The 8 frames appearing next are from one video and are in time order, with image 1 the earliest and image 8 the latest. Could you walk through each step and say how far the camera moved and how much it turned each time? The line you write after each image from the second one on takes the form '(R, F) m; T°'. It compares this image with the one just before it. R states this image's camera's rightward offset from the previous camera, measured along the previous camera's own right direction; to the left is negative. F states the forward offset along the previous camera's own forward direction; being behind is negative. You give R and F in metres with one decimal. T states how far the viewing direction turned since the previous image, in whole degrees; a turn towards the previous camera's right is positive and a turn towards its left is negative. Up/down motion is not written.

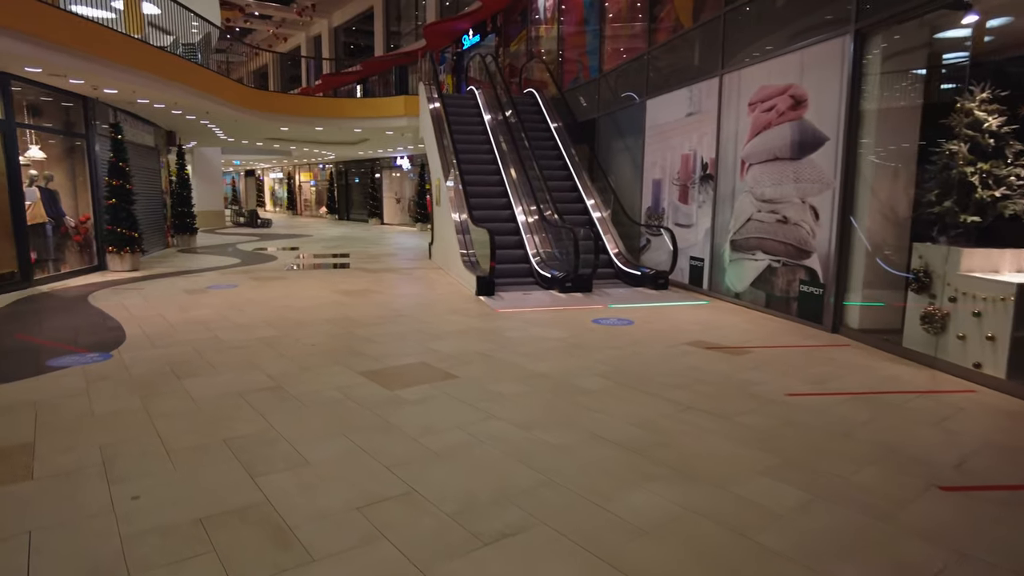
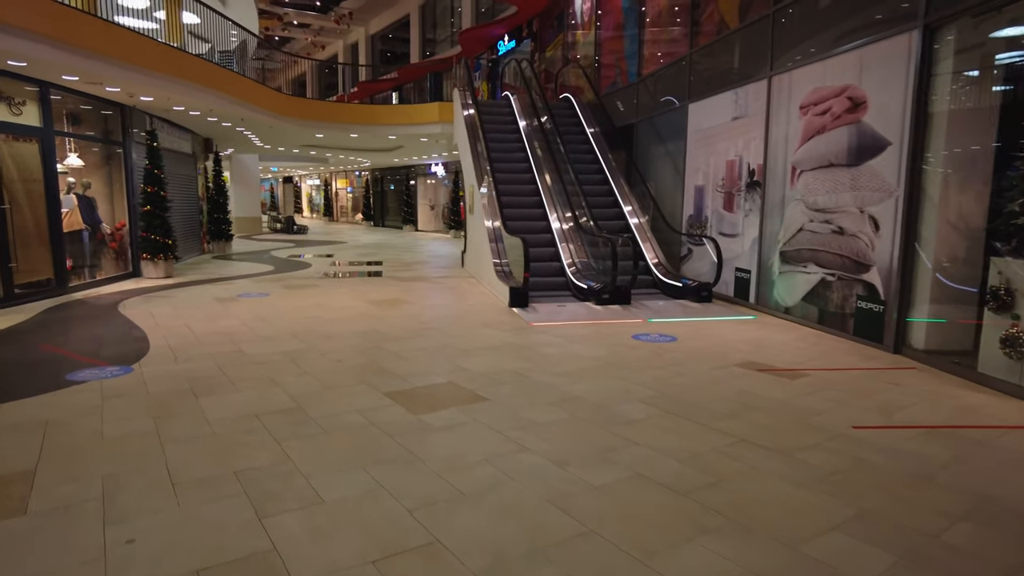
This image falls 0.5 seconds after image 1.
(0.0, +0.3) m; -3°
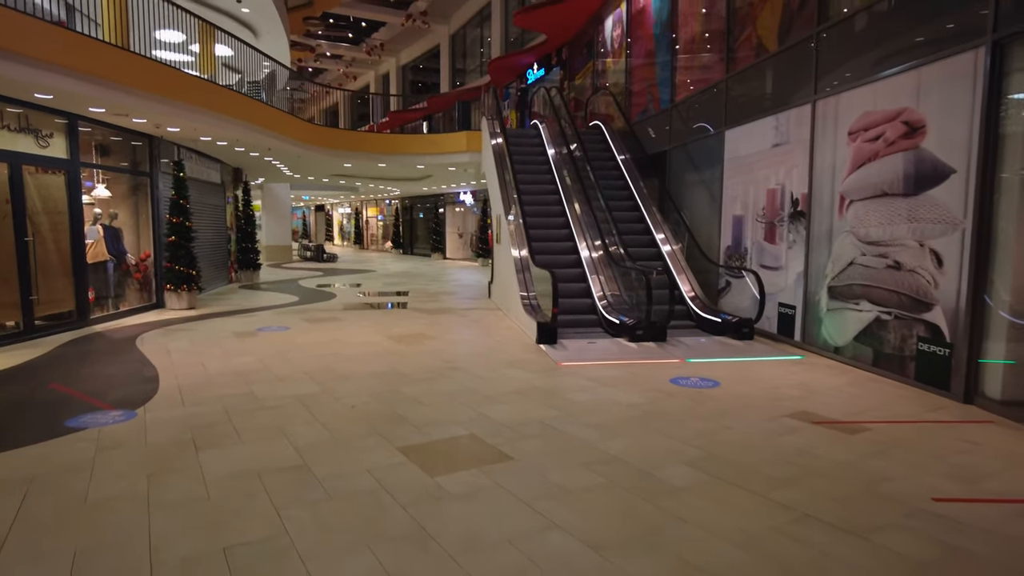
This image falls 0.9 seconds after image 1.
(0.0, +0.3) m; -3°
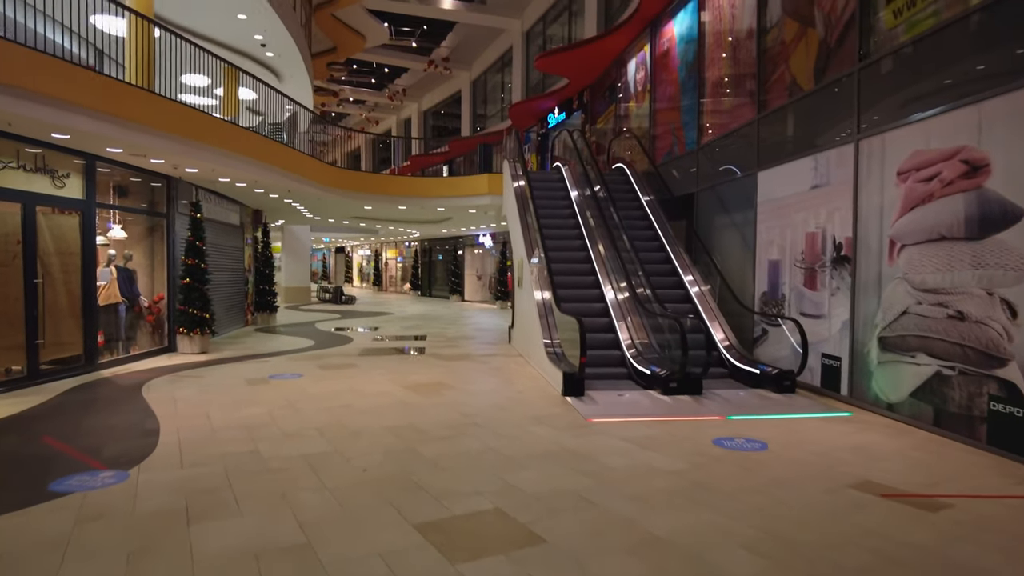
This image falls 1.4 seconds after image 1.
(-0.1, +0.4) m; -2°
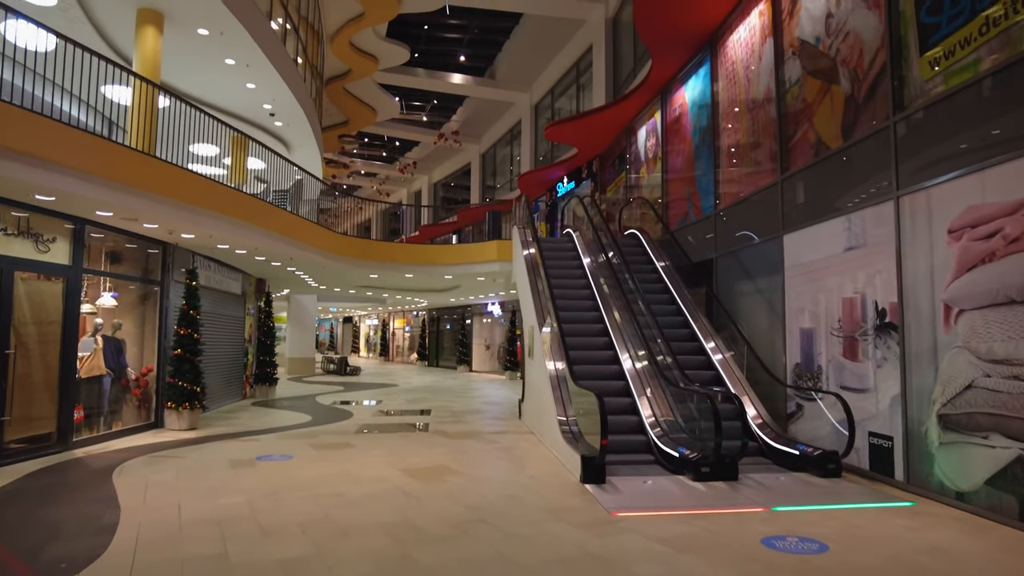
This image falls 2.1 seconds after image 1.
(0.0, +0.5) m; -1°
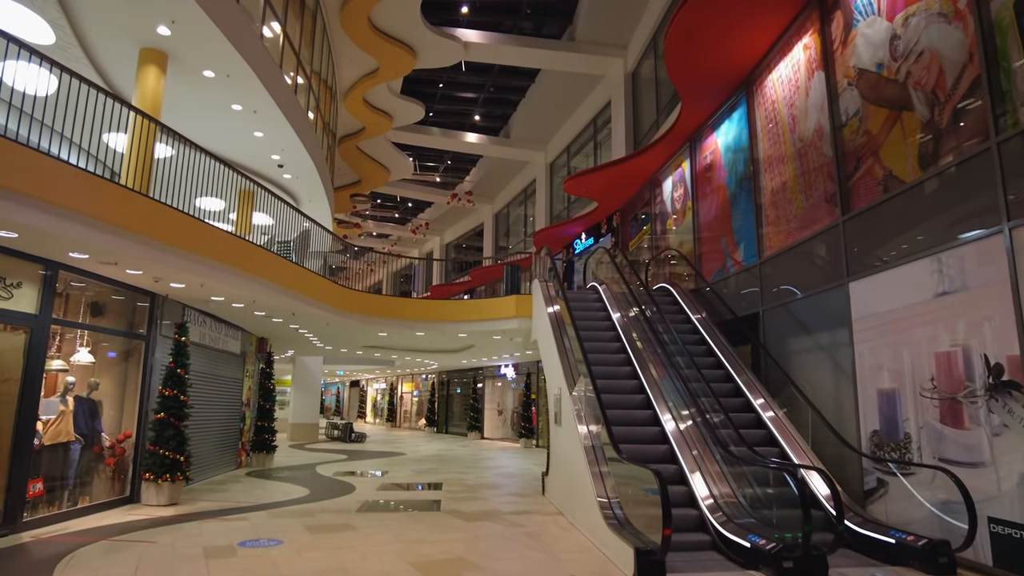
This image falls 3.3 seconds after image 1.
(-0.2, +0.9) m; -1°
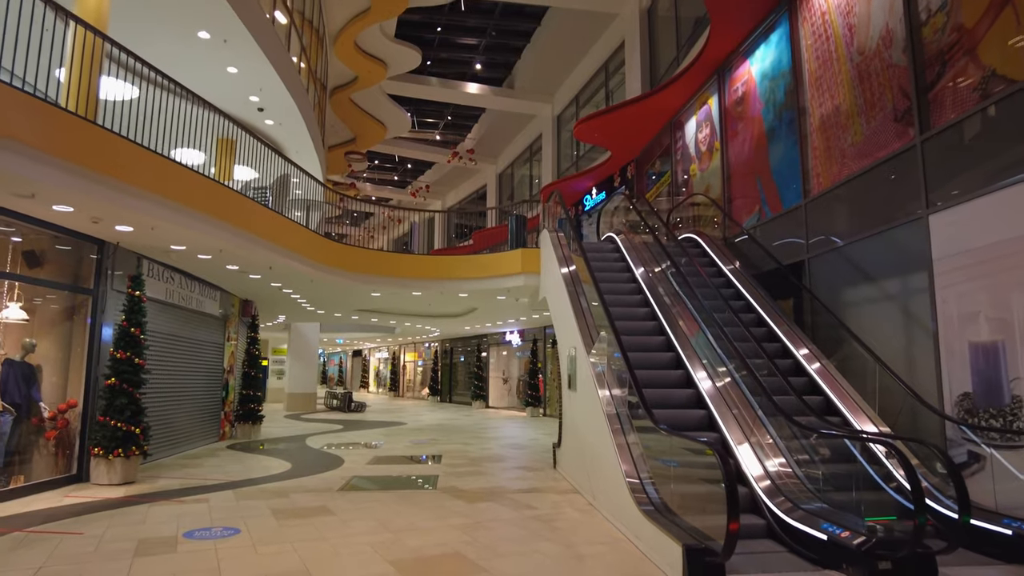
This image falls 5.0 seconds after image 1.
(0.0, +1.2) m; 0°
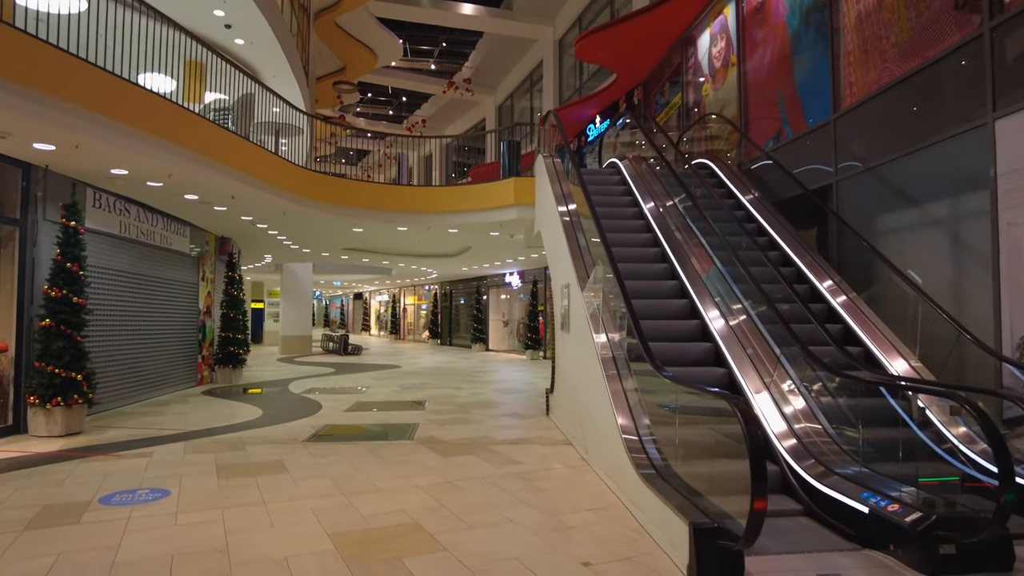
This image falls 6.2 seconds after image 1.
(+0.2, +0.8) m; -1°
